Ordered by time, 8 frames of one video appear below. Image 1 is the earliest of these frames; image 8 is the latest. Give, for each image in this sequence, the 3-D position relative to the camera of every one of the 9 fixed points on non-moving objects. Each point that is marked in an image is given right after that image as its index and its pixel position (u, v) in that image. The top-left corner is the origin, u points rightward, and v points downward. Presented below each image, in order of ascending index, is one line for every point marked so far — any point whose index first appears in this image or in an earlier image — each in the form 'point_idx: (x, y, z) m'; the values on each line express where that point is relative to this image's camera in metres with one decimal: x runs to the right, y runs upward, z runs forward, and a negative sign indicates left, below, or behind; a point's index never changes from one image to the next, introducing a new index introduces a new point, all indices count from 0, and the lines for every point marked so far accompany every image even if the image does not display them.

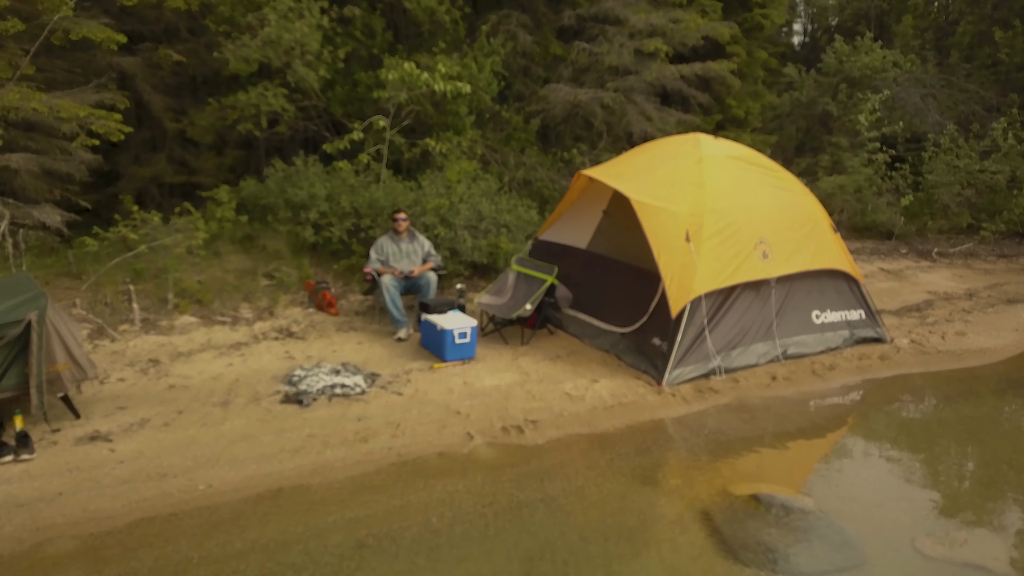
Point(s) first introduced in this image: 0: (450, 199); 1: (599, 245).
0: (-0.5, +0.7, +7.6) m
1: (+0.6, +0.3, +6.7) m
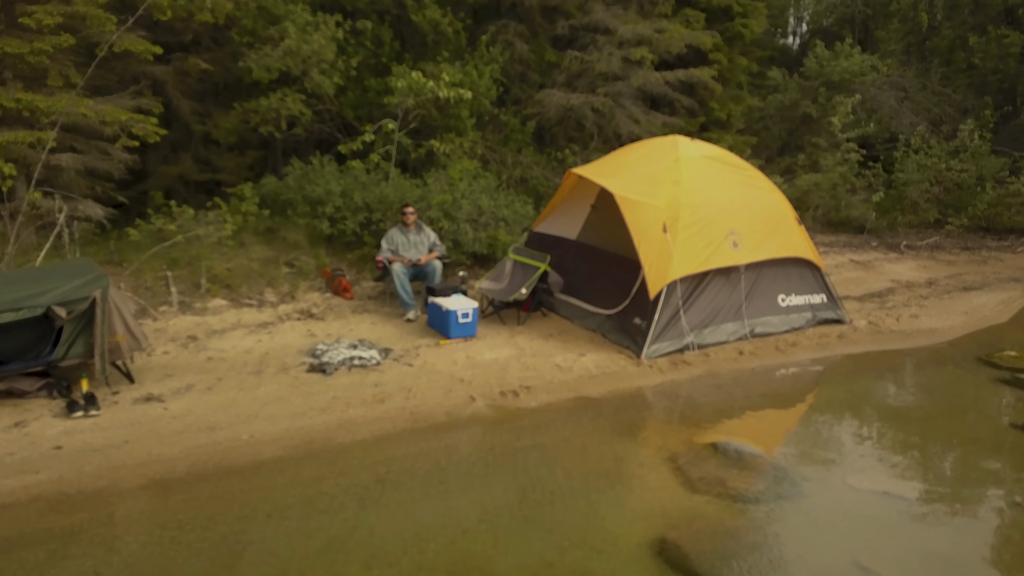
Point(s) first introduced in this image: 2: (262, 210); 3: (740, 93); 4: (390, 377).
0: (-0.5, +0.8, +8.4) m
1: (+0.6, +0.4, +7.4) m
2: (-2.2, +0.7, +8.5) m
3: (+2.7, +2.3, +11.6) m
4: (-0.8, -0.6, +5.9) m
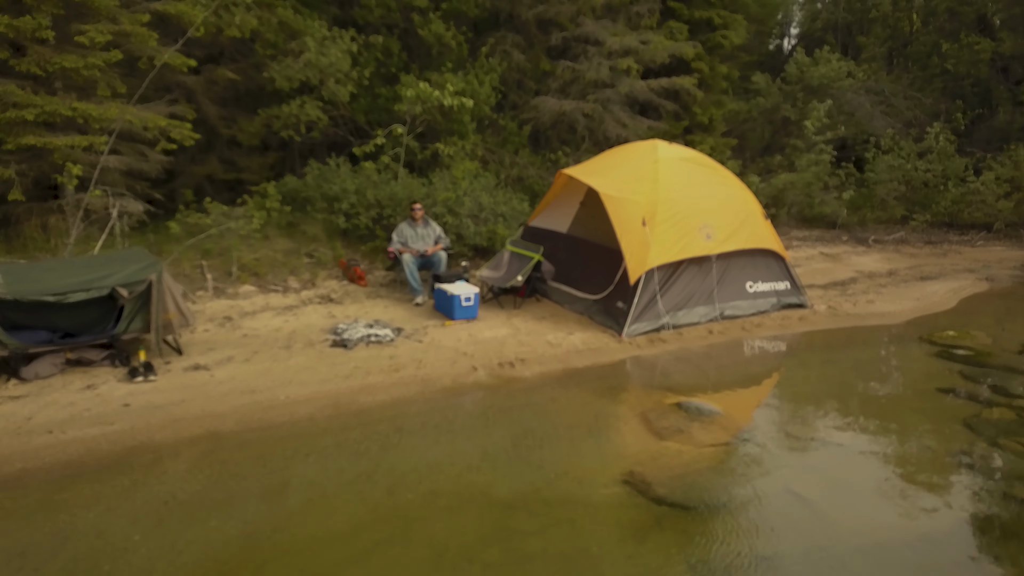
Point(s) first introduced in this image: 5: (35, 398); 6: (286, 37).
0: (-0.5, +0.9, +9.3) m
1: (+0.5, +0.5, +8.3) m
2: (-2.2, +0.8, +9.4) m
3: (+2.7, +2.5, +12.5) m
4: (-0.8, -0.4, +6.8) m
5: (-2.8, -0.7, +5.8) m
6: (-2.2, +2.4, +9.4) m
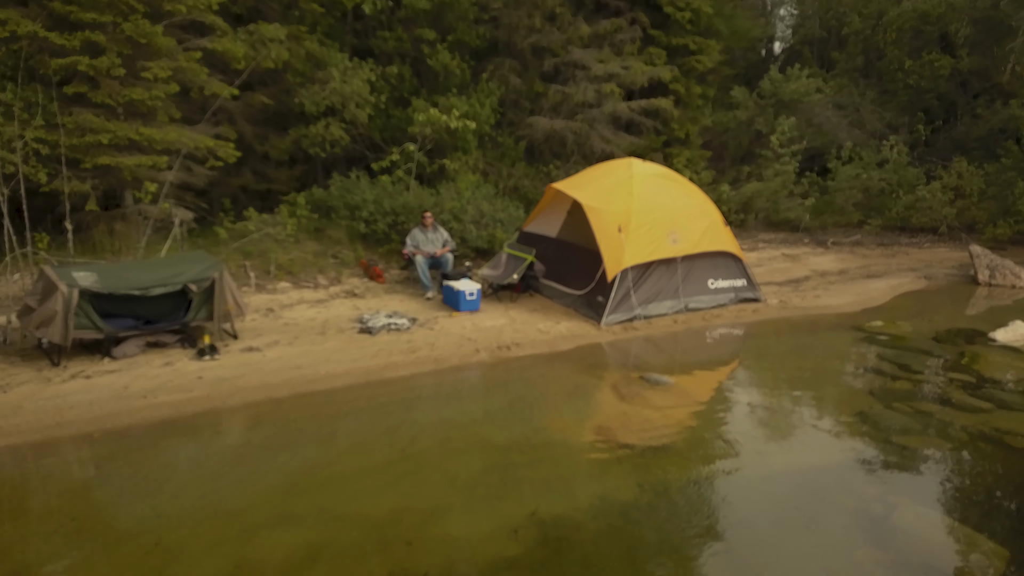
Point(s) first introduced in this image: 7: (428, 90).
0: (-0.6, +1.0, +10.7) m
1: (+0.5, +0.5, +9.7) m
2: (-2.3, +0.8, +10.8) m
3: (+2.7, +2.5, +13.9) m
4: (-0.8, -0.4, +8.2) m
5: (-2.9, -0.6, +7.2) m
6: (-2.2, +2.5, +10.8) m
7: (-1.0, +2.4, +11.9) m
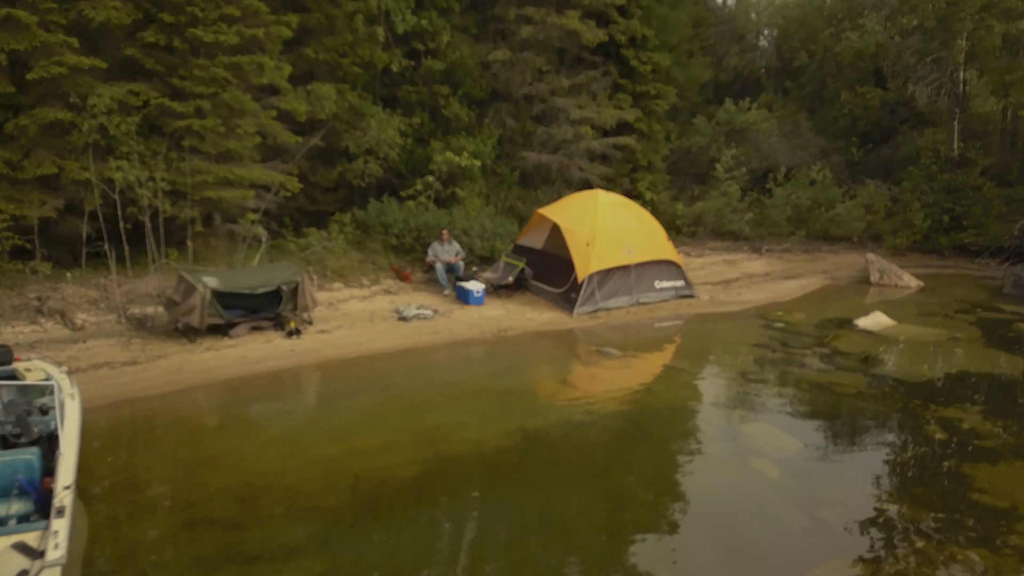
0: (-0.6, +1.0, +13.8) m
1: (+0.5, +0.5, +12.9) m
2: (-2.3, +0.9, +14.0) m
3: (+2.6, +2.5, +17.0) m
4: (-0.9, -0.4, +11.4) m
5: (-2.9, -0.6, +10.3) m
6: (-2.3, +2.5, +13.9) m
7: (-1.1, +2.5, +15.1) m
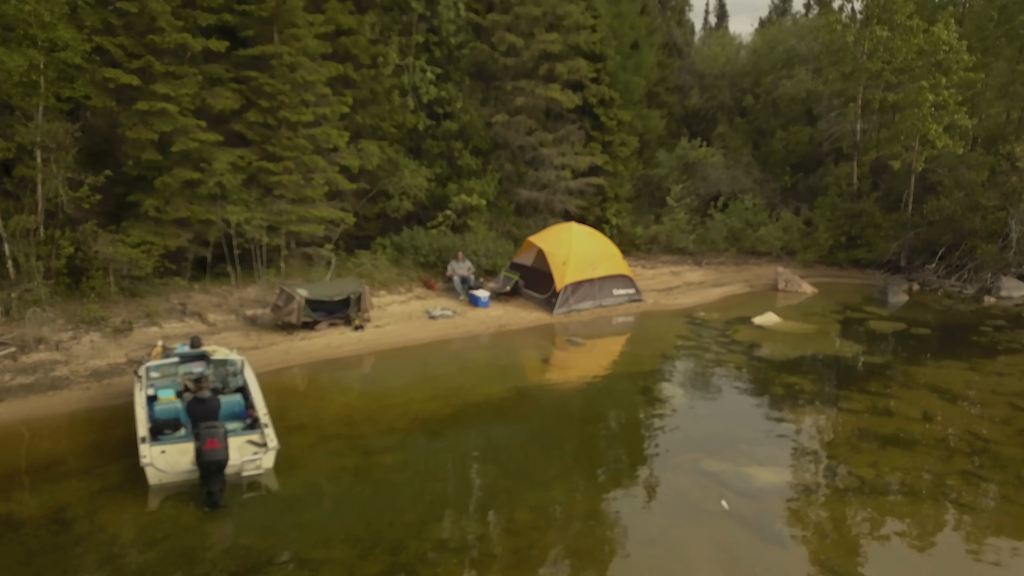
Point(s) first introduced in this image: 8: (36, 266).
0: (-0.7, +0.9, +18.6) m
1: (+0.4, +0.4, +17.7) m
2: (-2.4, +0.7, +18.7) m
3: (+2.6, +2.4, +21.8) m
4: (-0.9, -0.5, +16.2) m
5: (-3.0, -0.8, +15.1) m
6: (-2.3, +2.4, +18.7) m
7: (-1.2, +2.4, +19.8) m
8: (-7.5, +0.3, +15.1) m
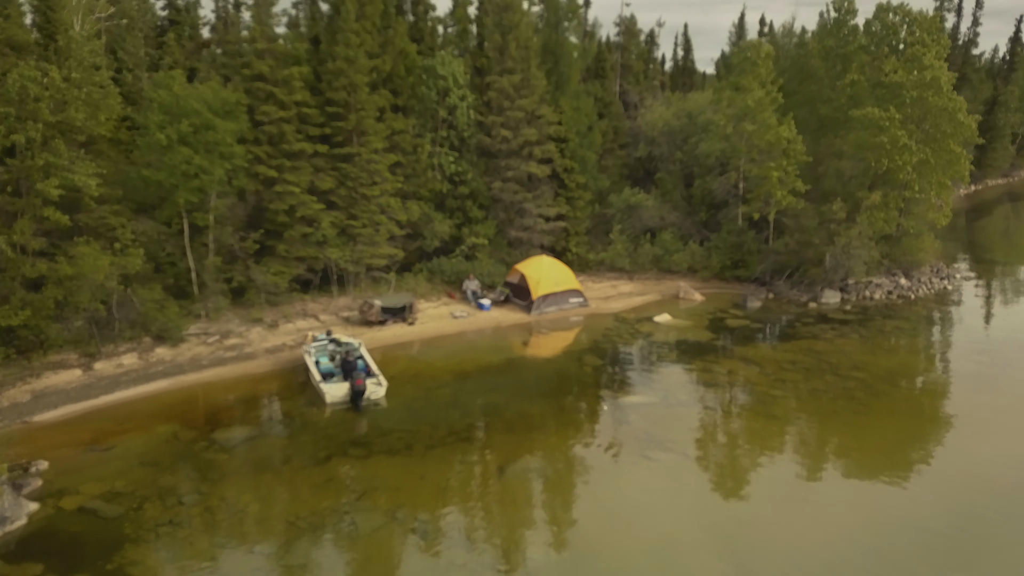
0: (-0.9, +0.6, +28.5) m
1: (+0.2, +0.1, +27.6) m
2: (-2.6, +0.5, +28.6) m
3: (+2.3, +2.2, +31.7) m
4: (-1.1, -0.8, +26.1) m
5: (-3.2, -1.1, +25.0) m
6: (-2.6, +2.1, +28.5) m
7: (-1.4, +2.1, +29.7) m
8: (-7.7, 0.0, +25.0) m
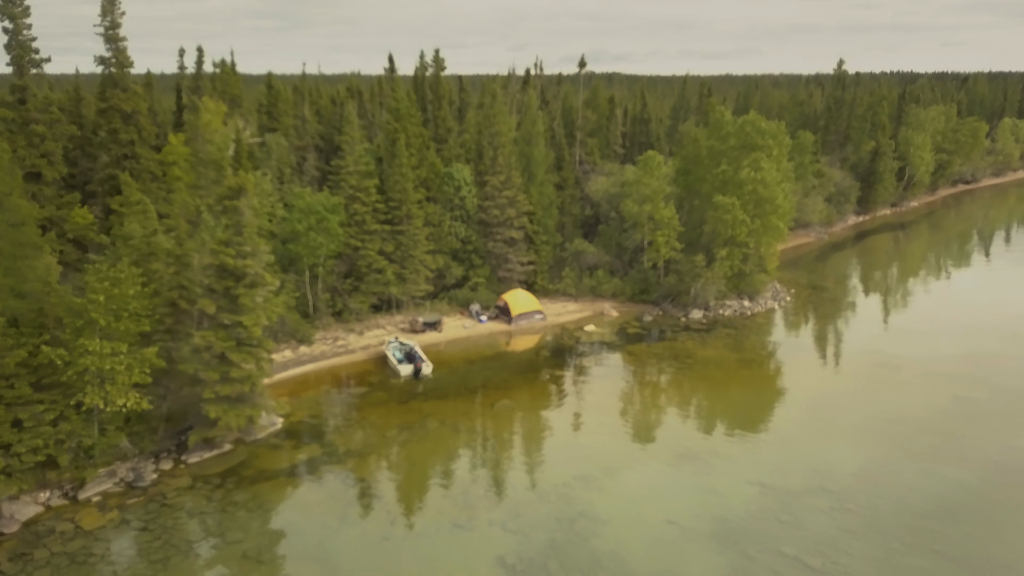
0: (-1.5, -0.4, +46.2) m
1: (-0.4, -0.9, +45.3) m
2: (-3.2, -0.5, +46.3) m
3: (+1.7, +1.2, +49.3) m
4: (-1.7, -1.9, +43.8) m
5: (-3.7, -2.1, +42.7) m
6: (-3.2, +1.1, +46.2) m
7: (-2.0, +1.1, +47.4) m
8: (-8.2, -1.0, +42.7) m
